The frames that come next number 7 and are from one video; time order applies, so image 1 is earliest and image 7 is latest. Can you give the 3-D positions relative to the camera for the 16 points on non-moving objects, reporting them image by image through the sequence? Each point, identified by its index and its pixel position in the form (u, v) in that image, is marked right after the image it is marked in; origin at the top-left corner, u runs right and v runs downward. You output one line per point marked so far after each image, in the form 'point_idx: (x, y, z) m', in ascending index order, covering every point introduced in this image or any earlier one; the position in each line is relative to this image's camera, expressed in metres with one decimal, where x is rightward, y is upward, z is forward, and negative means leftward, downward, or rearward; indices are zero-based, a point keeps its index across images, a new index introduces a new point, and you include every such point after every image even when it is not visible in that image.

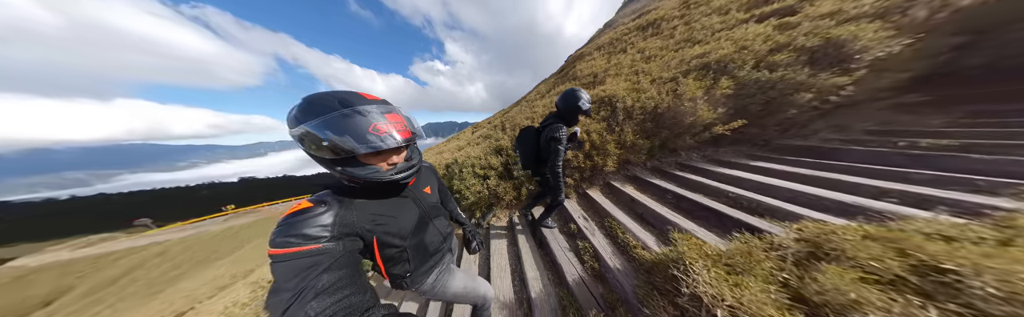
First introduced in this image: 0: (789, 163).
0: (+6.7, 0.0, +3.2) m
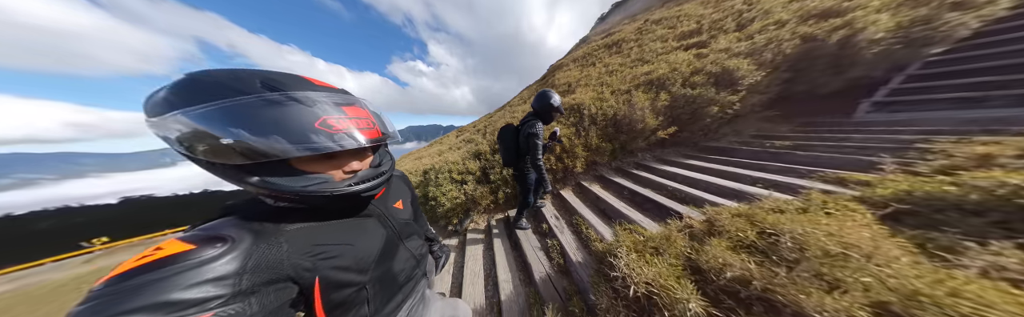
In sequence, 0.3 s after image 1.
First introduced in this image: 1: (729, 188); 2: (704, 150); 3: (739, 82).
0: (+6.0, 0.0, +4.0) m
1: (+4.4, -0.6, +2.7) m
2: (+6.5, +0.4, +4.6) m
3: (+8.4, +2.8, +5.0) m
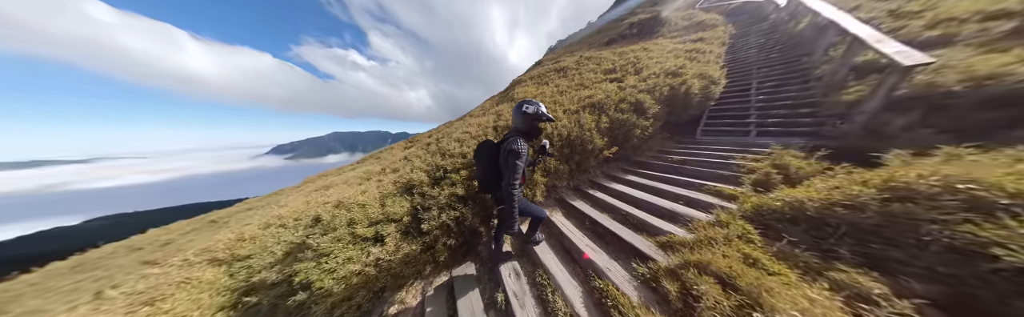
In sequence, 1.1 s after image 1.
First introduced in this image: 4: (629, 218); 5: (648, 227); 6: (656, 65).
0: (+4.6, -0.6, +4.7) m
1: (+3.4, -1.1, +3.0) m
2: (+4.9, -0.2, +5.5) m
3: (+6.6, +2.2, +6.5) m
4: (+2.6, -1.3, +3.0) m
5: (+2.7, -1.4, +2.7) m
6: (+10.7, +7.1, +10.2) m
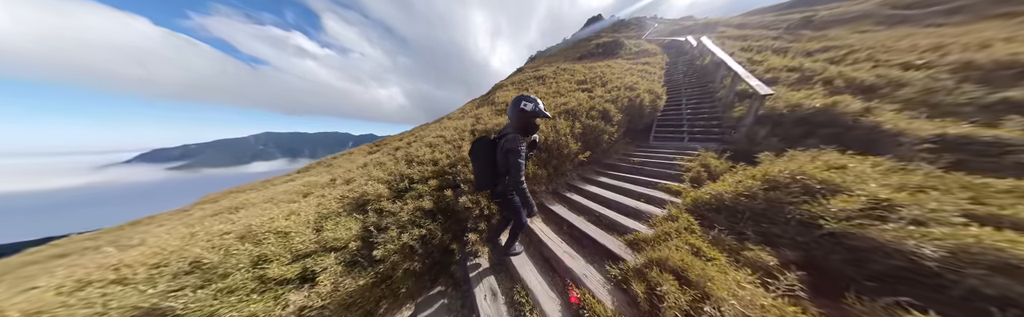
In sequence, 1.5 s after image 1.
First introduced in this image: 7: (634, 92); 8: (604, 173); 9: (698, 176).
0: (+3.8, -0.7, +5.2) m
1: (+2.9, -1.2, +3.3) m
2: (+4.0, -0.3, +6.0) m
3: (+5.4, +2.1, +7.3) m
4: (+2.1, -1.5, +3.2) m
5: (+2.3, -1.5, +2.9) m
6: (+8.9, +6.9, +11.7) m
7: (+8.5, +4.5, +9.4) m
8: (+3.7, -0.6, +5.5) m
9: (+5.4, -0.5, +3.9) m
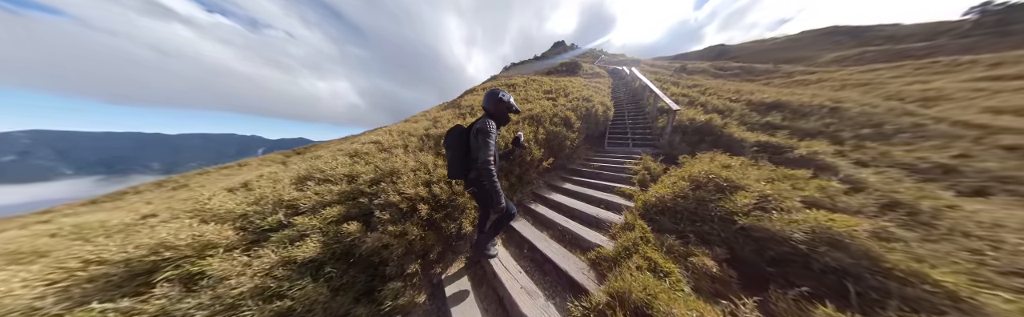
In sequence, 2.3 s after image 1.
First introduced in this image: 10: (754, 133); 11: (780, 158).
0: (+2.4, -0.9, +5.3) m
1: (+1.9, -1.4, +3.2) m
2: (+2.4, -0.6, +6.1) m
3: (+3.5, +1.8, +7.7) m
4: (+1.2, -1.6, +3.0) m
5: (+1.4, -1.6, +2.7) m
6: (+5.9, +6.5, +12.9) m
7: (+6.0, +4.3, +10.5) m
8: (+2.3, -0.8, +5.6) m
9: (+4.2, -0.6, +4.3) m
10: (+13.5, +1.5, +7.6) m
11: (+10.6, 0.0, +5.4) m
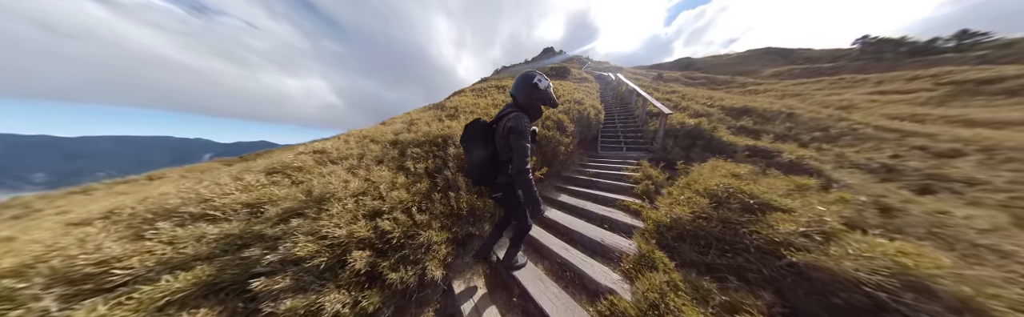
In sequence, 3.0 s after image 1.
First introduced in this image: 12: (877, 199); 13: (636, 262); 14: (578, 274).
0: (+2.0, -1.2, +4.7) m
1: (+1.6, -1.6, +2.6) m
2: (+2.0, -0.9, +5.6) m
3: (+3.0, +1.5, +7.3) m
4: (+0.9, -1.9, +2.3) m
5: (+1.1, -1.9, +2.1) m
6: (+5.0, +6.2, +12.6) m
7: (+5.3, +3.9, +10.2) m
8: (+1.9, -1.1, +5.0) m
9: (+3.9, -0.8, +3.8) m
10: (+12.9, +1.2, +7.7) m
11: (+10.2, -0.2, +5.4) m
12: (+8.9, -1.0, +3.3) m
13: (+1.9, -1.6, +2.1) m
14: (+1.1, -1.9, +2.1) m
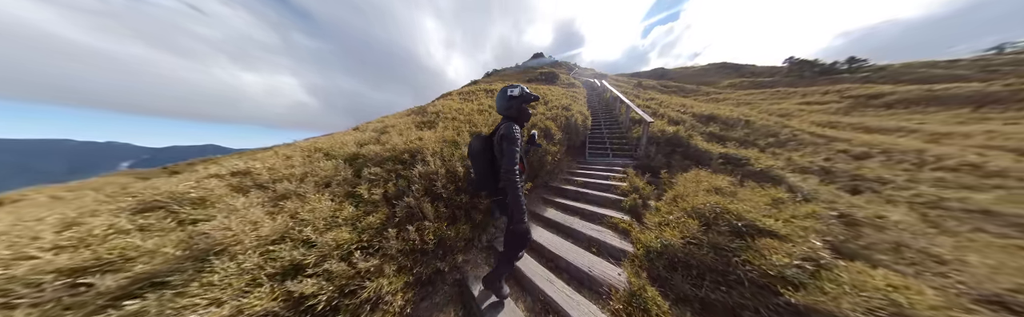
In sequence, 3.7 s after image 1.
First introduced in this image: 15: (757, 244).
0: (+1.5, -1.6, +4.5) m
1: (+1.3, -1.9, +2.3) m
2: (+1.4, -1.3, +5.3) m
3: (+2.2, +1.1, +7.2) m
4: (+0.6, -2.2, +2.0) m
5: (+0.8, -2.2, +1.8) m
6: (+3.9, +5.7, +12.7) m
7: (+4.4, +3.5, +10.2) m
8: (+1.3, -1.5, +4.8) m
9: (+3.4, -1.2, +3.7) m
10: (+12.2, +0.9, +8.3) m
11: (+9.6, -0.5, +5.7) m
12: (+8.4, -1.3, +3.5) m
13: (+1.6, -2.0, +1.9) m
14: (+0.7, -2.2, +1.8) m
15: (+3.6, -1.3, +2.0) m
